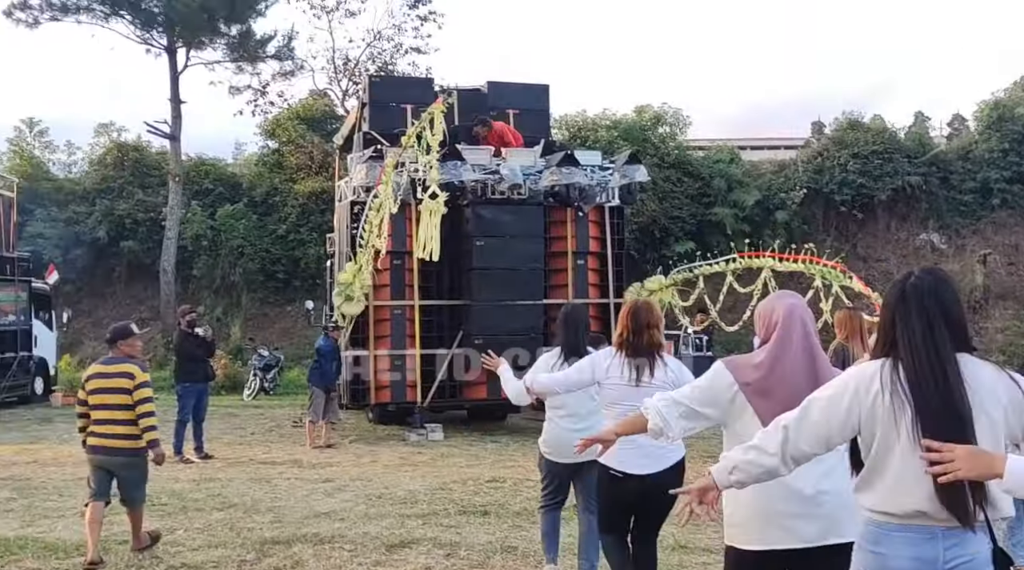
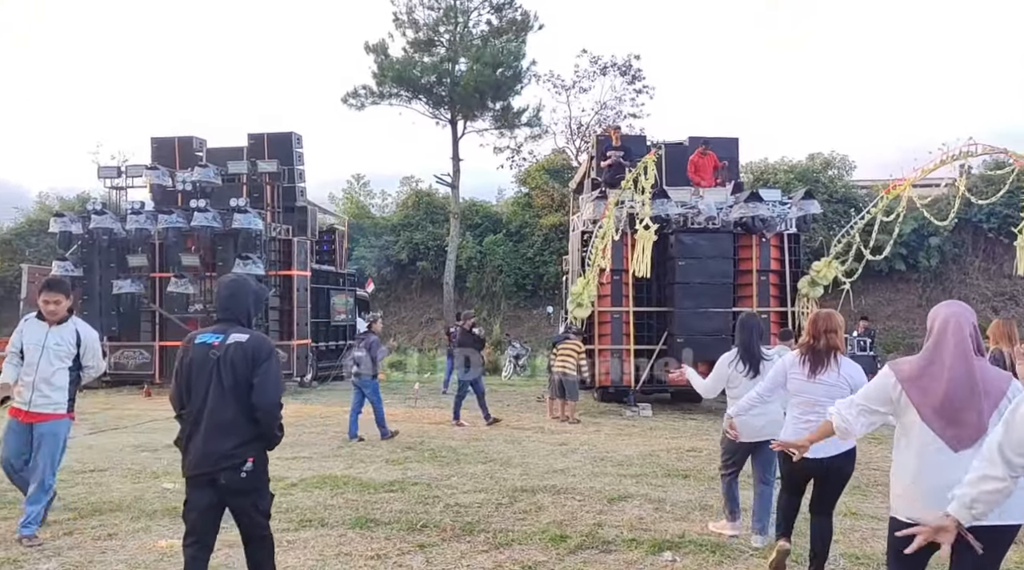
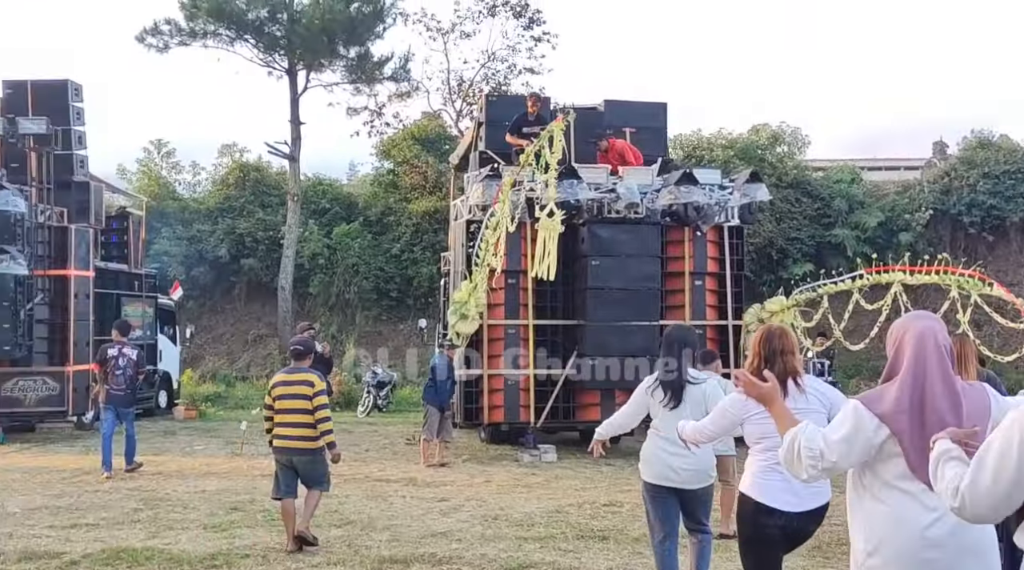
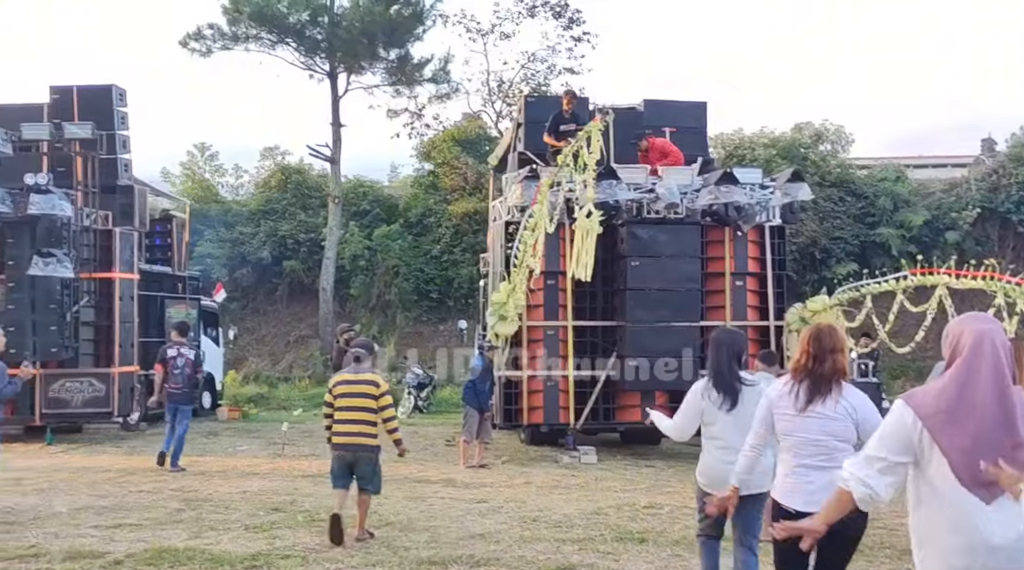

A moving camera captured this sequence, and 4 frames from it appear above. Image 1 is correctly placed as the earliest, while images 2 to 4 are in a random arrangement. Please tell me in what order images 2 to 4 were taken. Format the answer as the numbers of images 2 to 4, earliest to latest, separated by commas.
3, 4, 2
